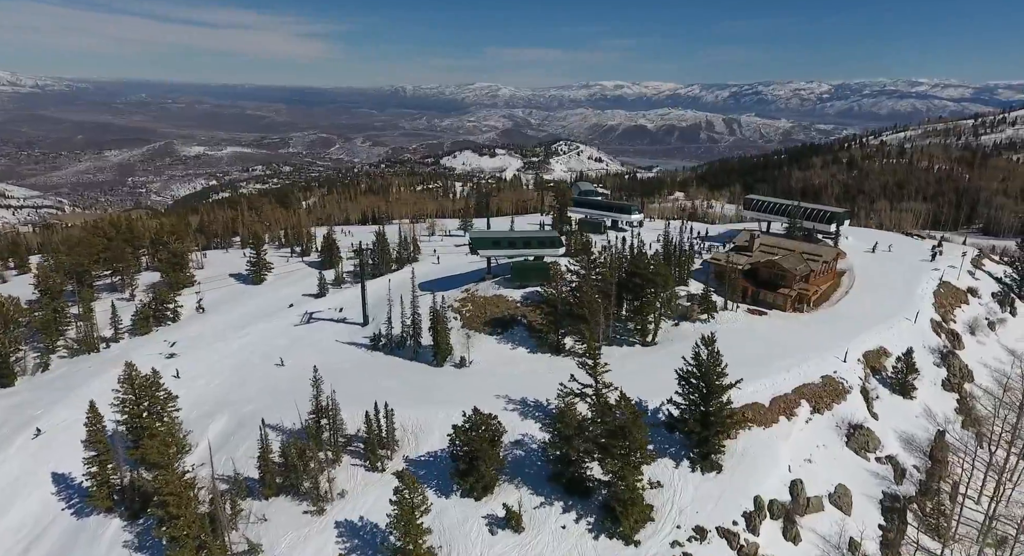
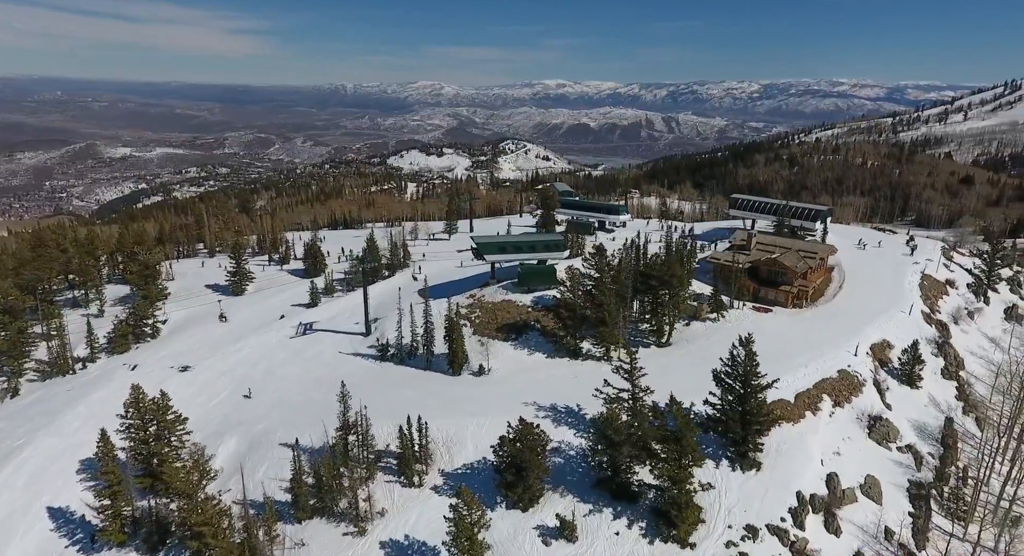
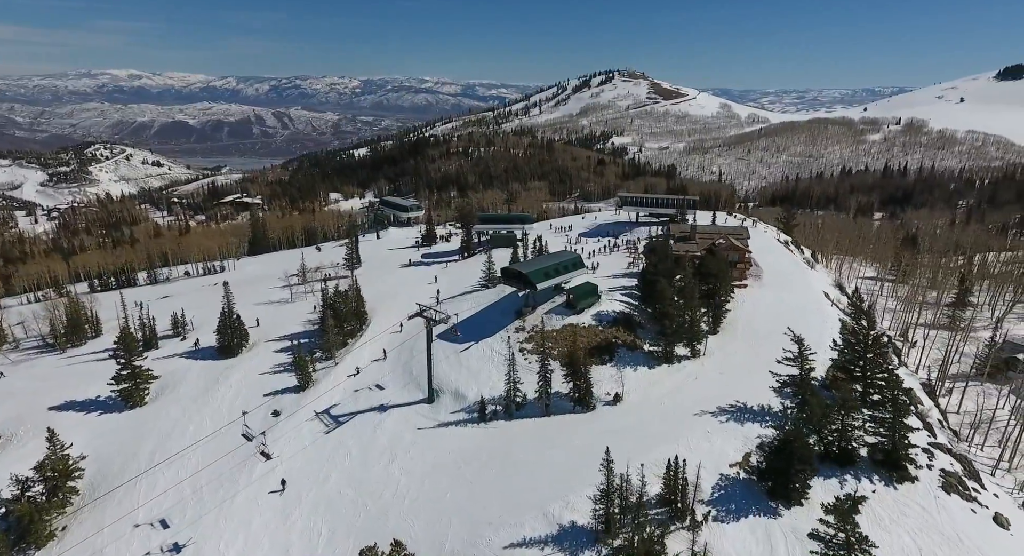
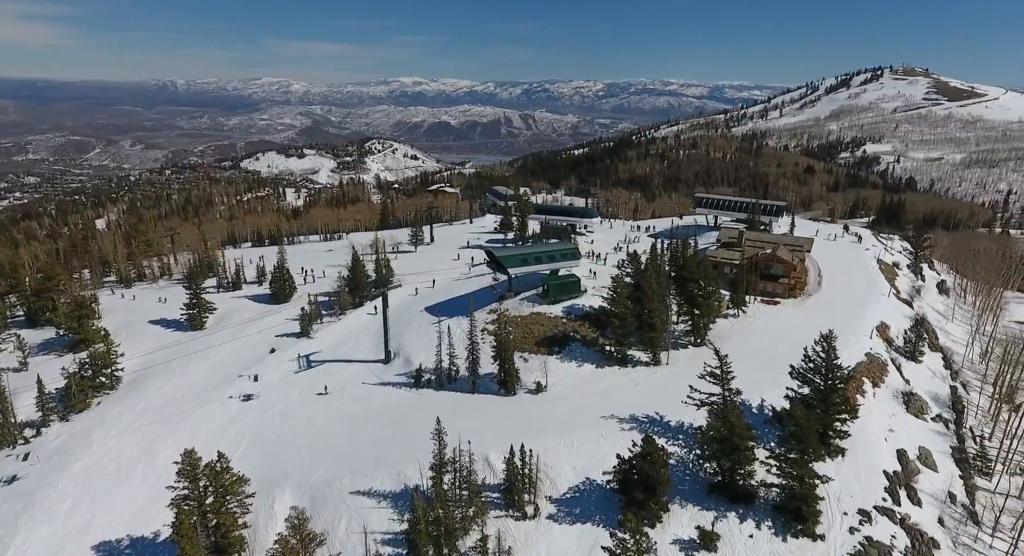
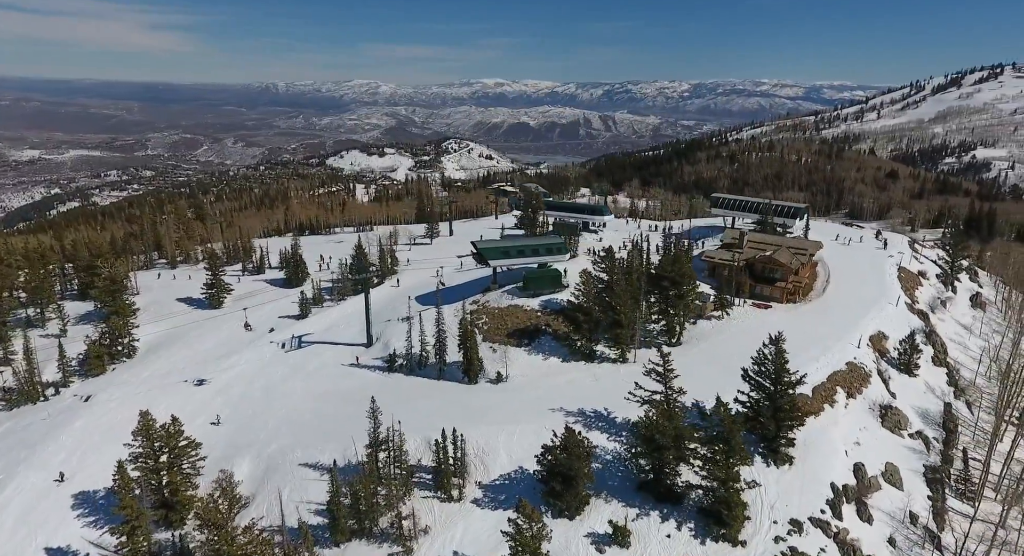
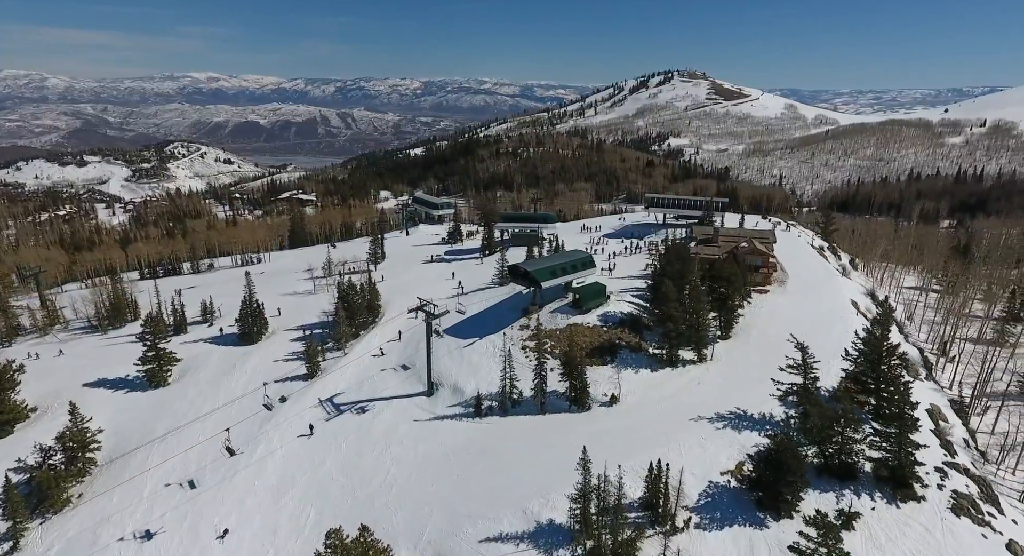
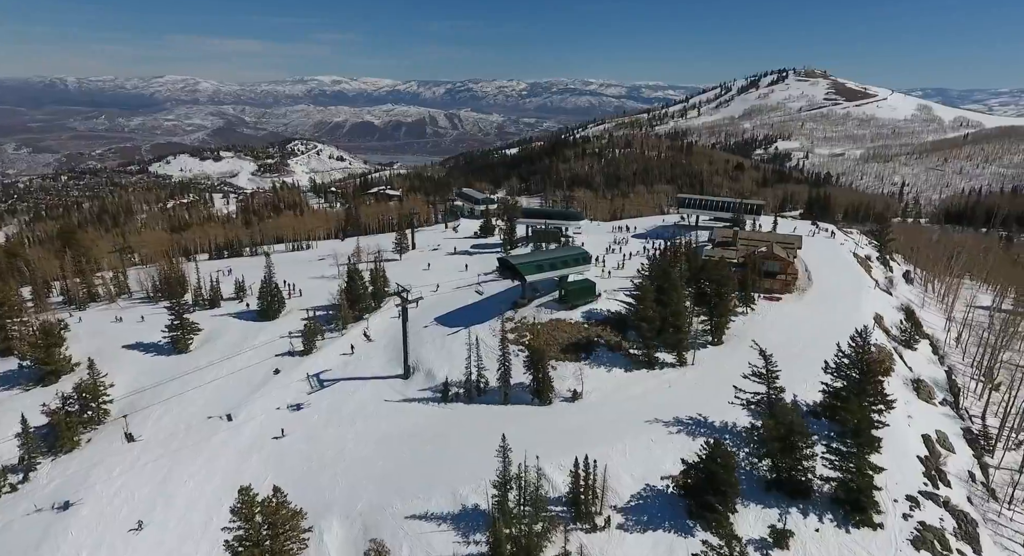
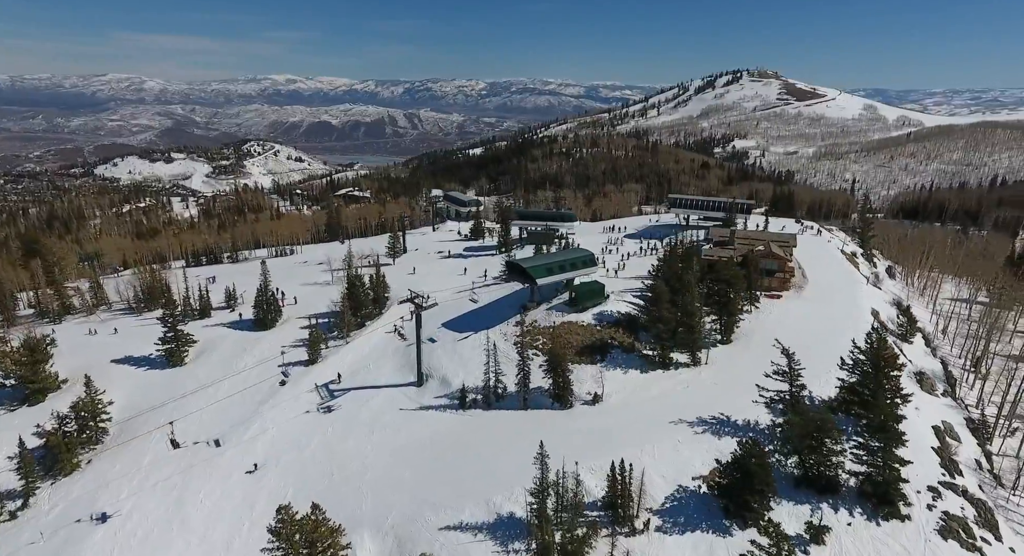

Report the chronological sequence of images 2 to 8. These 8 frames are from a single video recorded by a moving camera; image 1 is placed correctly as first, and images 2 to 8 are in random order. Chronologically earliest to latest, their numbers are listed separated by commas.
2, 5, 4, 7, 8, 6, 3
